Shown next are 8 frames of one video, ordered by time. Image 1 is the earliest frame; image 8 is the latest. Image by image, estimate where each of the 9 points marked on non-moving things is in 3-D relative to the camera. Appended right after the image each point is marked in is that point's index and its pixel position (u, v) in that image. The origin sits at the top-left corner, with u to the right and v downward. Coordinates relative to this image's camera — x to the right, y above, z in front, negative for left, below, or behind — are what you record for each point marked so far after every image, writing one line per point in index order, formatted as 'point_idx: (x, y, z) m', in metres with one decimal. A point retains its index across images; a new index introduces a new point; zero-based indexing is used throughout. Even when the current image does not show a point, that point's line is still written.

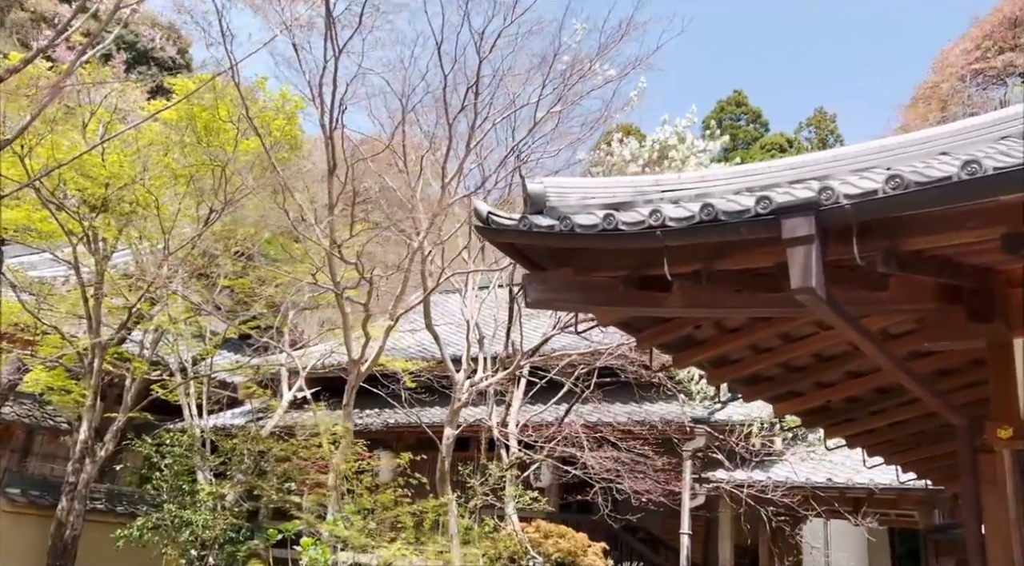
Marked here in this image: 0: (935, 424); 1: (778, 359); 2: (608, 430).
0: (+2.7, -0.9, +6.1) m
1: (+1.4, -0.4, +5.1) m
2: (+0.9, -1.4, +9.3) m
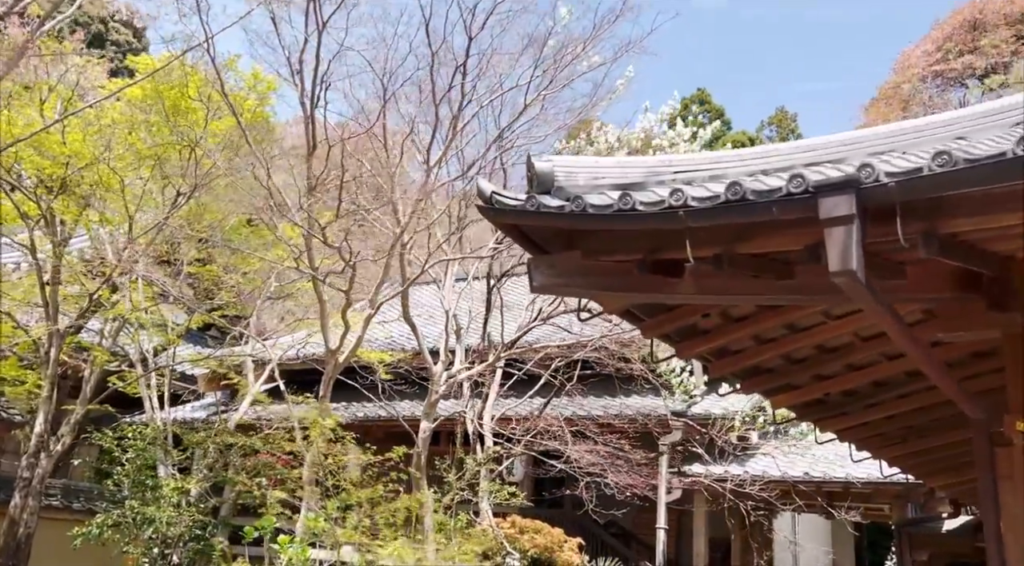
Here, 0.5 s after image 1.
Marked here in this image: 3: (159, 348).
0: (+2.6, -0.8, +6.0) m
1: (+1.4, -0.3, +5.0) m
2: (+0.7, -1.3, +9.1) m
3: (-4.0, -0.7, +11.1) m
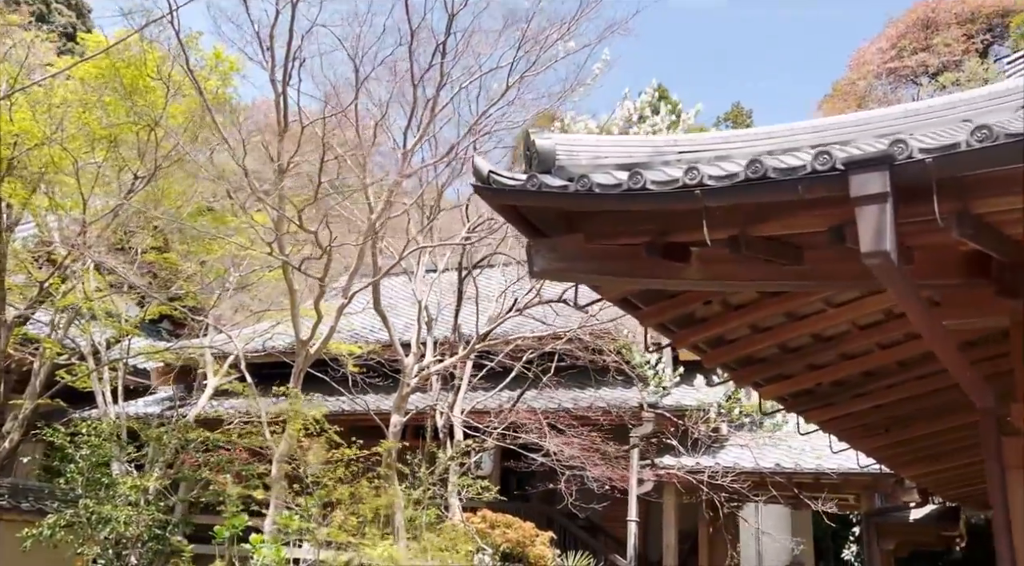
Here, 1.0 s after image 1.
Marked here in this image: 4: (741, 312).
0: (+2.5, -0.7, +6.0) m
1: (+1.3, -0.3, +4.8) m
2: (+0.4, -1.2, +8.9) m
3: (-4.4, -0.6, +10.6) m
4: (+1.1, -0.1, +4.5) m
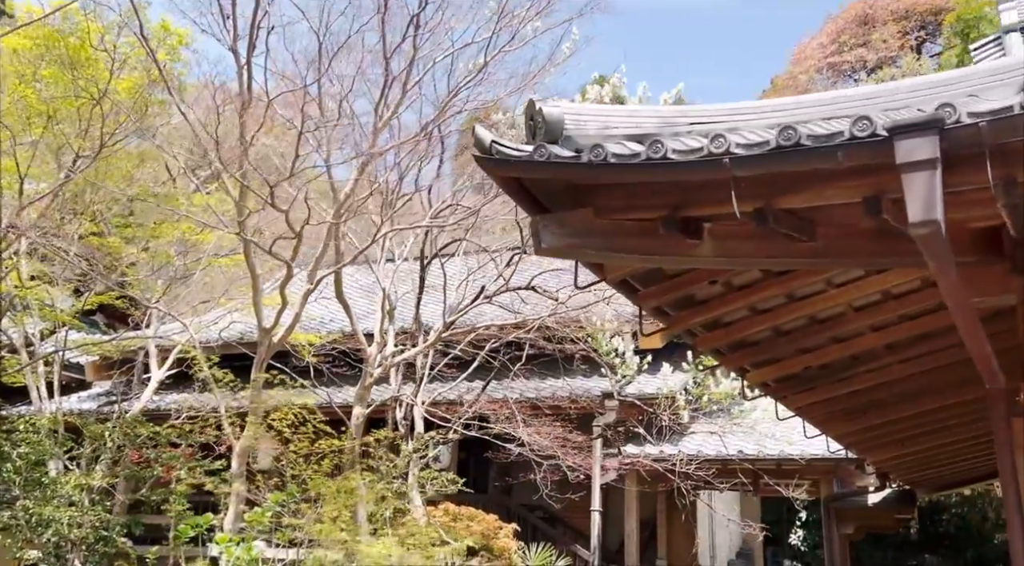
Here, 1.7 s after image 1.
0: (+2.3, -0.6, +5.9) m
1: (+1.3, -0.2, +4.7) m
2: (+0.1, -1.1, +8.7) m
3: (-4.8, -0.5, +10.1) m
4: (+1.0, 0.0, +4.4) m
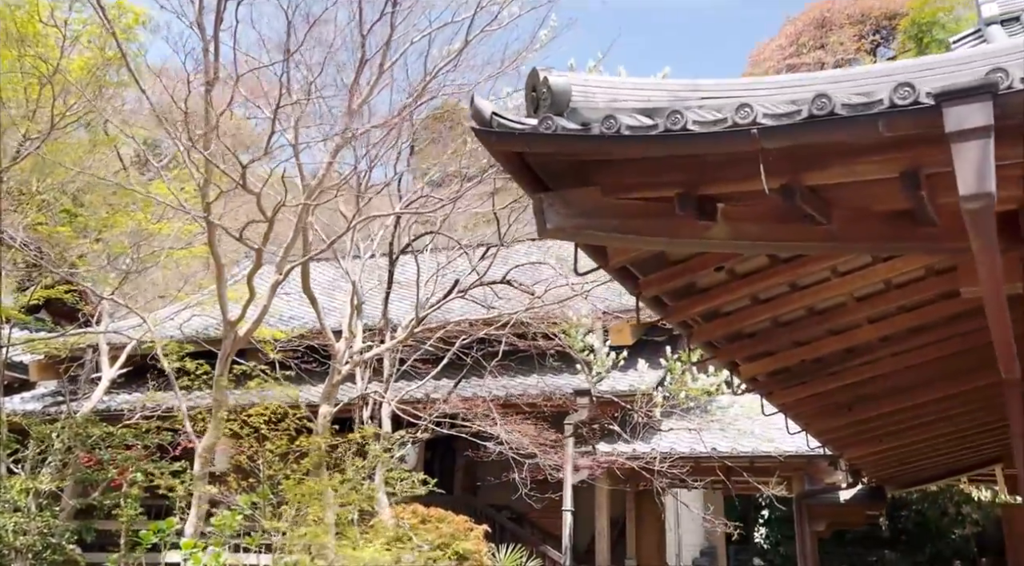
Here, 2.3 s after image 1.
0: (+2.2, -0.6, +5.7) m
1: (+1.2, -0.1, +4.5) m
2: (-0.2, -1.0, +8.4) m
3: (-5.1, -0.5, +9.6) m
4: (+1.0, 0.0, +4.1) m
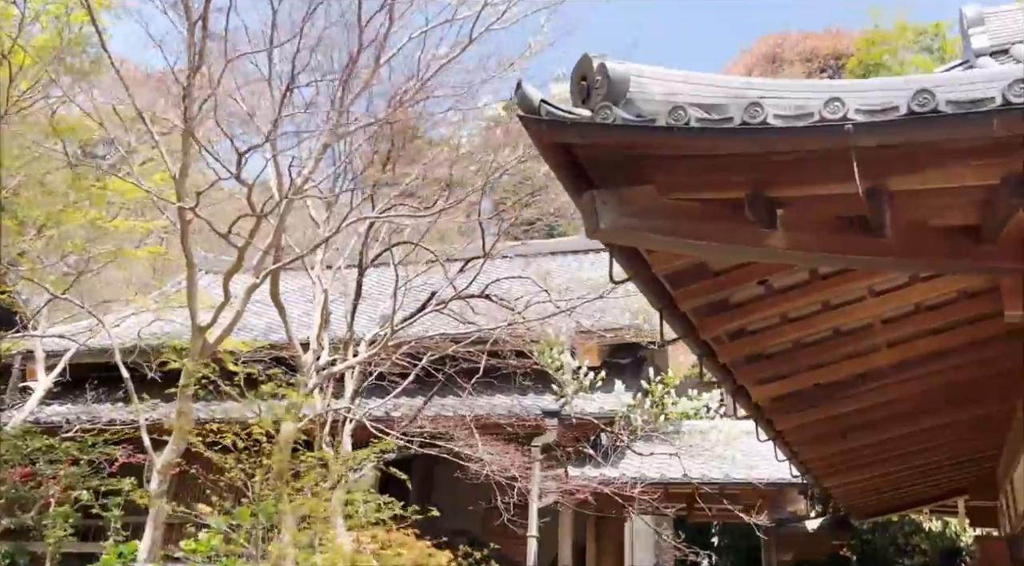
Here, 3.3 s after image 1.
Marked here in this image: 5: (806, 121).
0: (+2.2, -0.7, +5.5) m
1: (+1.3, -0.2, +4.2) m
2: (-0.4, -1.2, +8.0) m
3: (-5.4, -0.4, +8.8) m
4: (+1.1, -0.1, +3.9) m
5: (+0.8, +0.4, +2.7) m
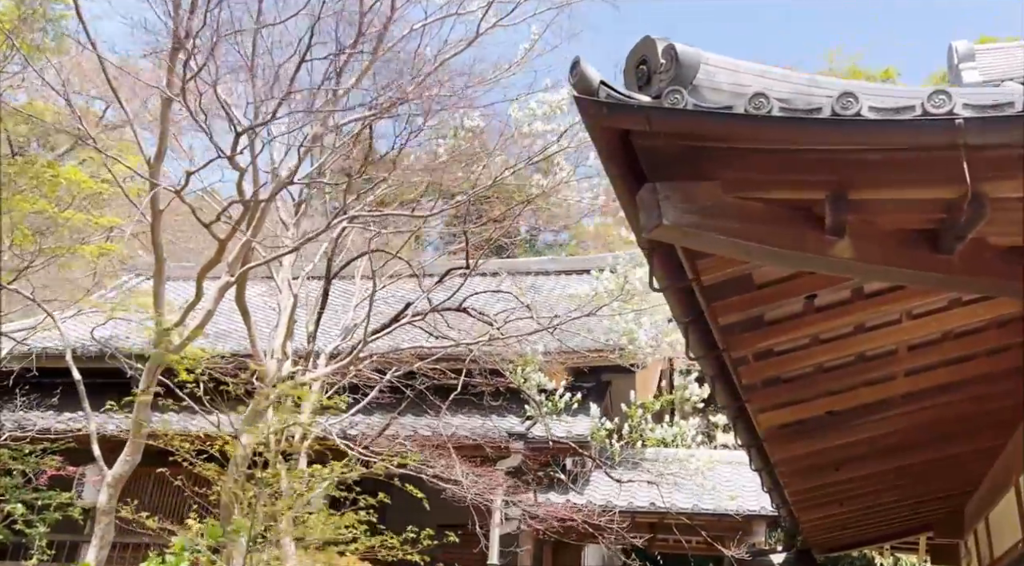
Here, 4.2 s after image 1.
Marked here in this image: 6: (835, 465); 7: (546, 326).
0: (+2.1, -0.9, +5.3) m
1: (+1.3, -0.3, +4.0) m
2: (-0.7, -1.2, +7.6) m
3: (-5.7, -0.4, +8.1) m
4: (+1.1, -0.1, +3.6) m
5: (+1.0, +0.4, +2.4) m
6: (+1.9, -1.1, +5.8) m
7: (+0.2, -0.3, +6.7) m
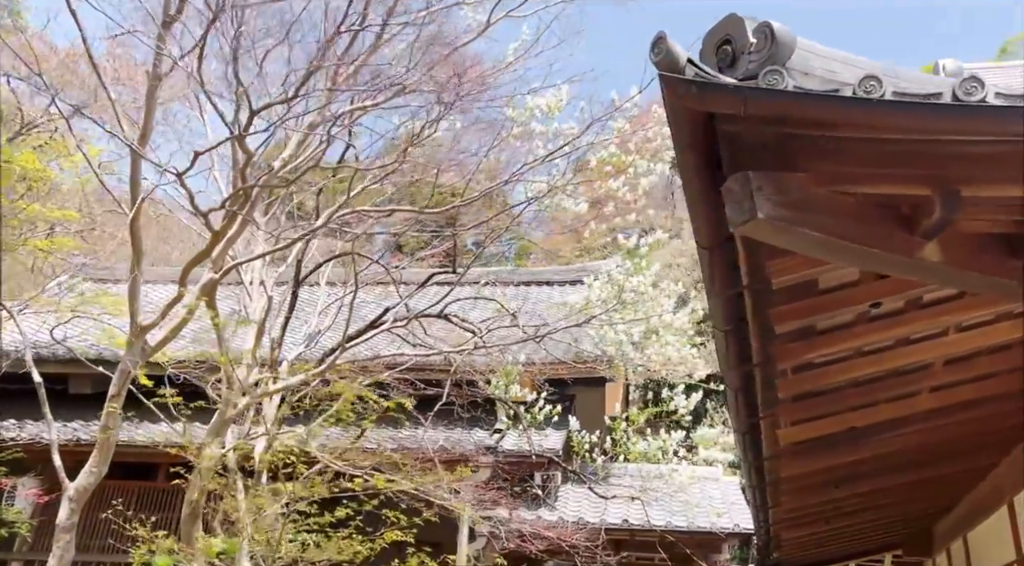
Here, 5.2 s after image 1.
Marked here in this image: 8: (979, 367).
0: (+2.1, -0.9, +5.2) m
1: (+1.4, -0.3, +3.8) m
2: (-0.9, -1.3, +7.3) m
3: (-5.9, -0.3, +7.4) m
4: (+1.2, -0.2, +3.4) m
5: (+1.2, +0.4, +2.2) m
6: (+1.9, -1.2, +5.6) m
7: (+0.1, -0.3, +6.4) m
8: (+1.9, -0.3, +4.0) m
